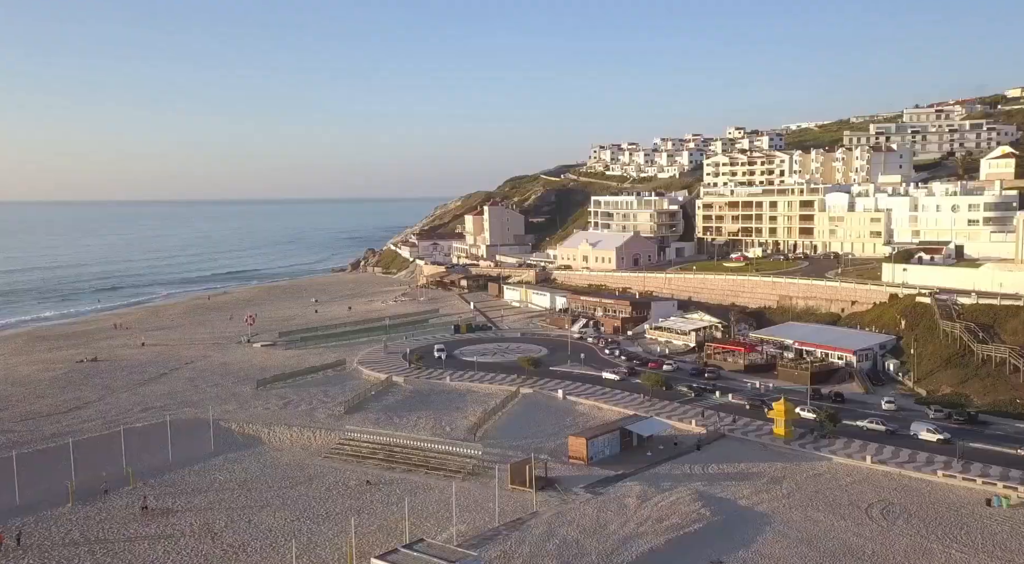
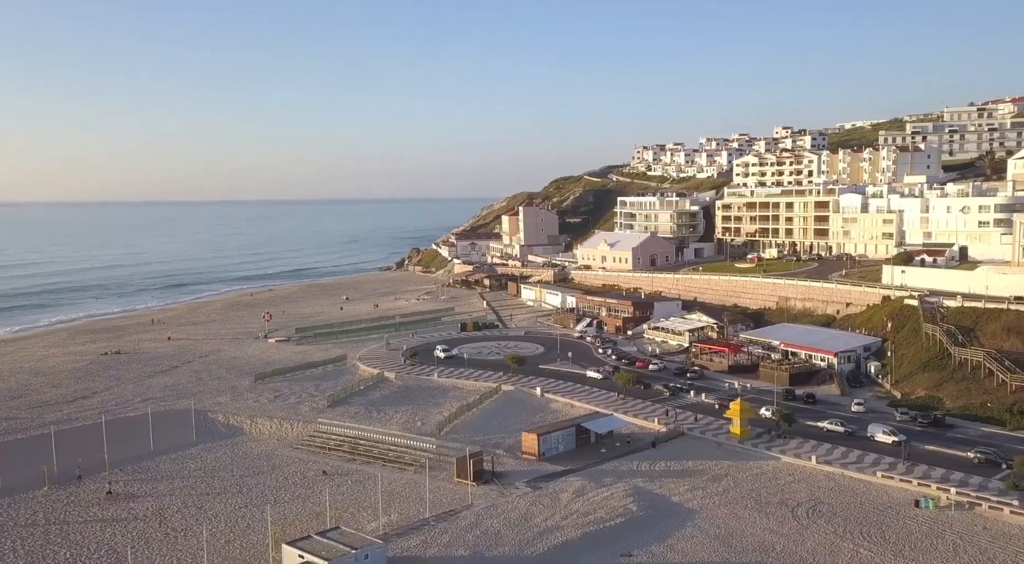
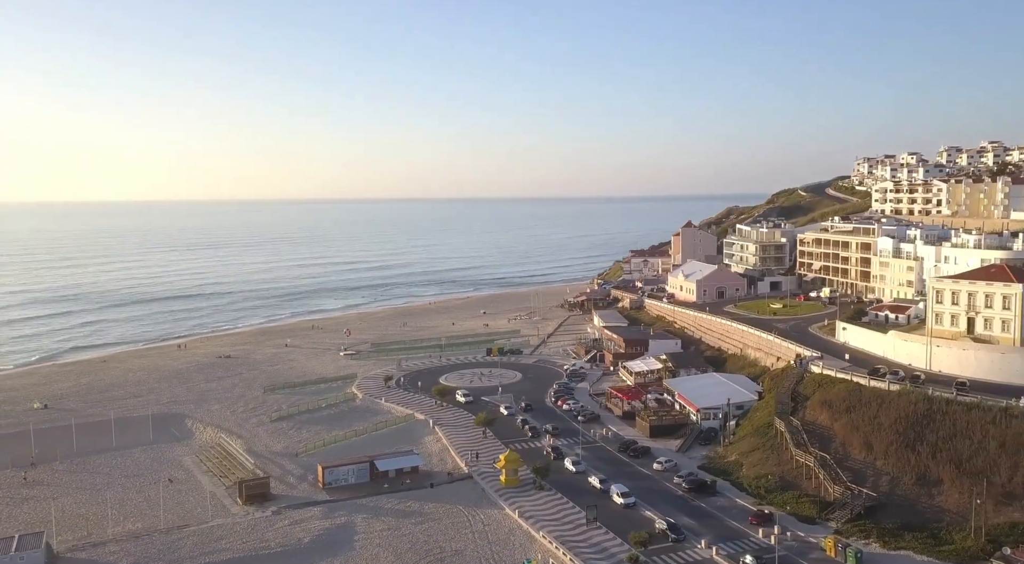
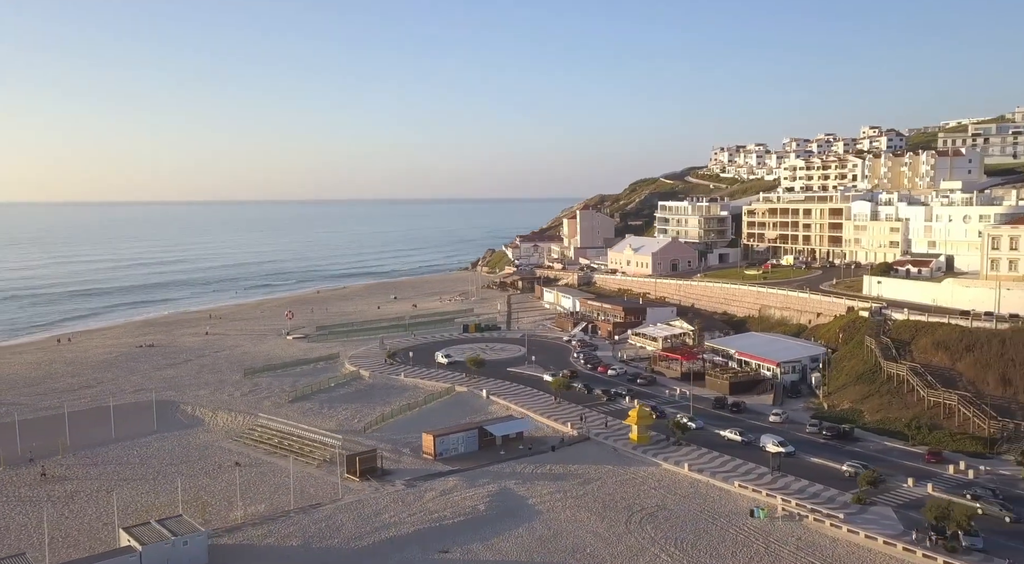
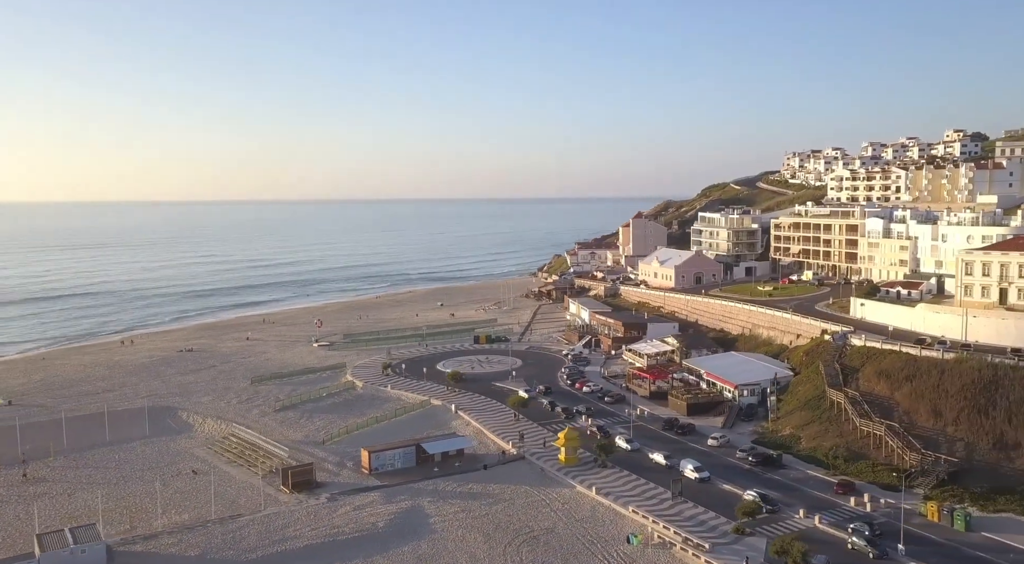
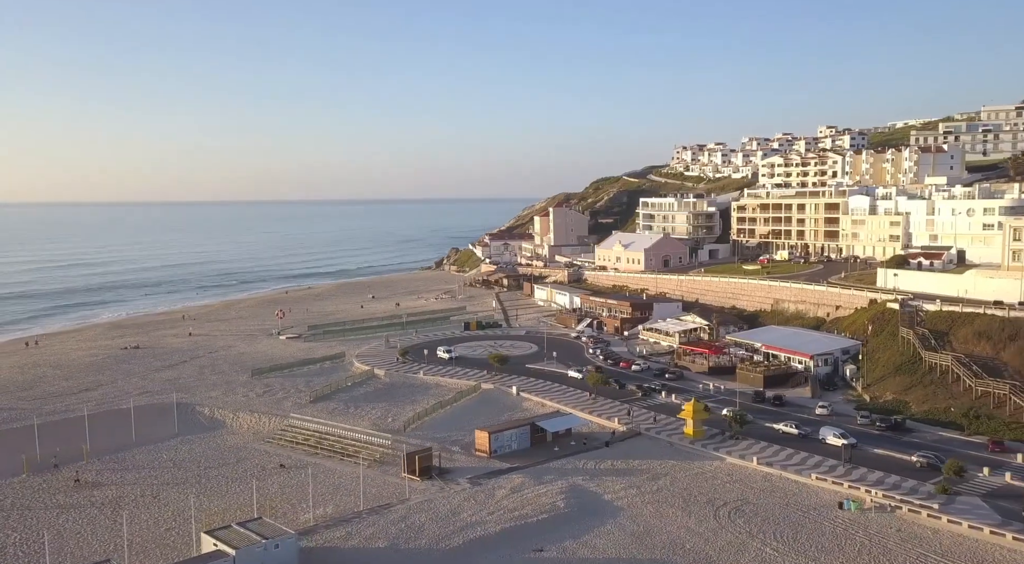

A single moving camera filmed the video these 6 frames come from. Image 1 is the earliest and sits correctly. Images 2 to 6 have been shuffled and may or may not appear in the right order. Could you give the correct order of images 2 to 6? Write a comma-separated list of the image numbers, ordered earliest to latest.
2, 6, 4, 5, 3
